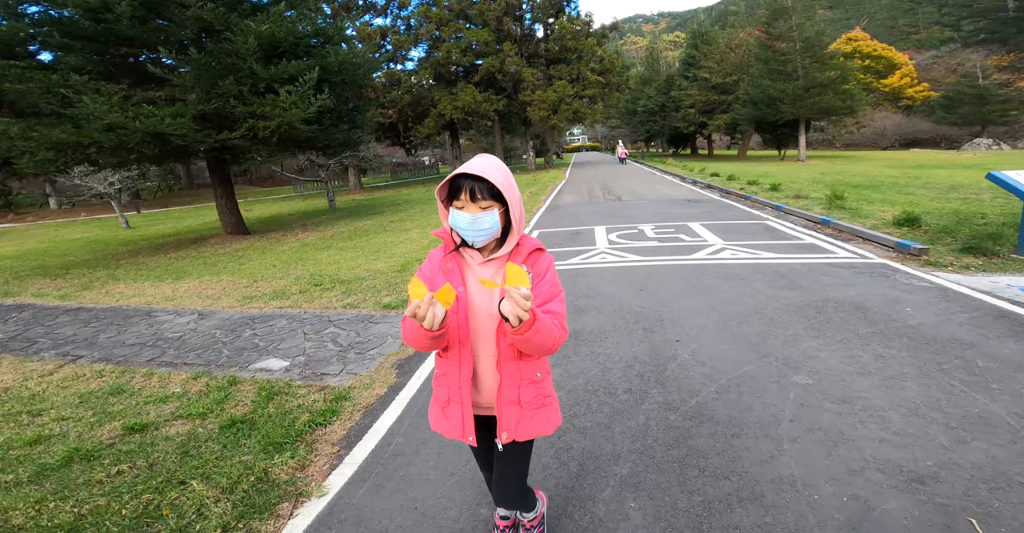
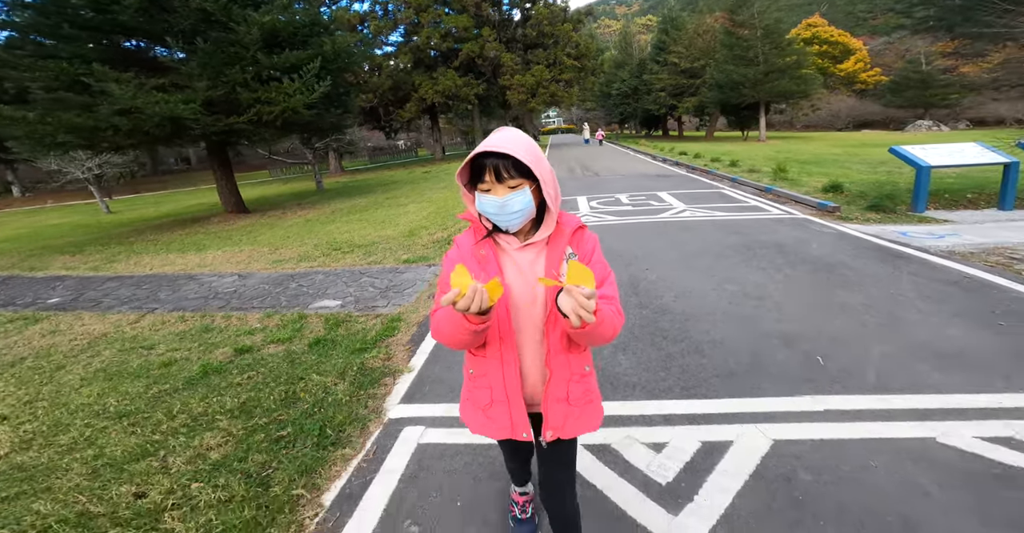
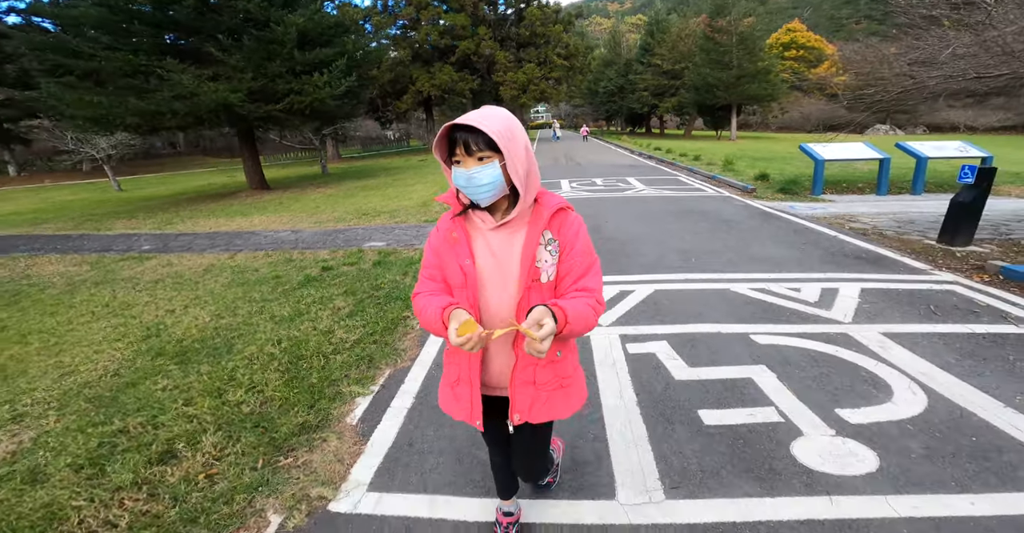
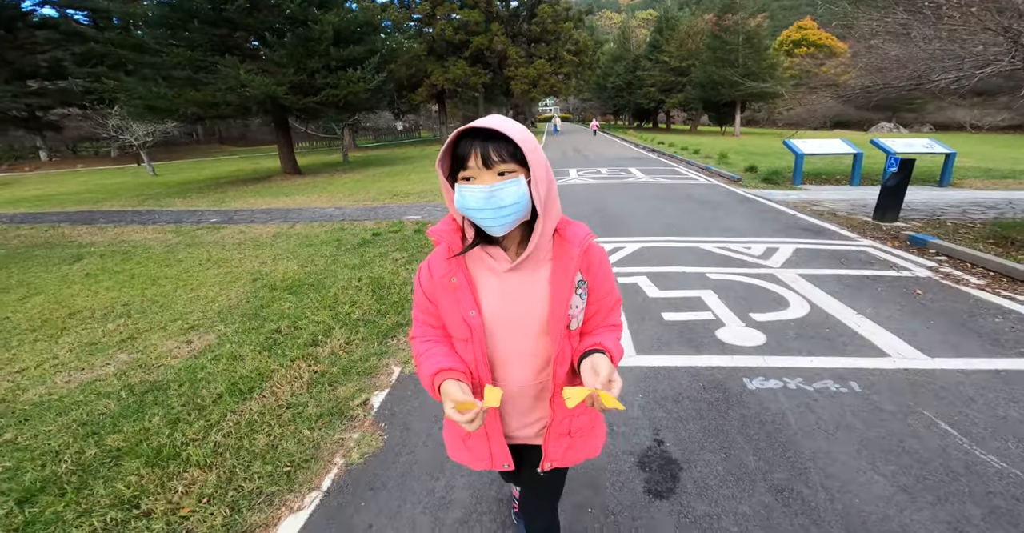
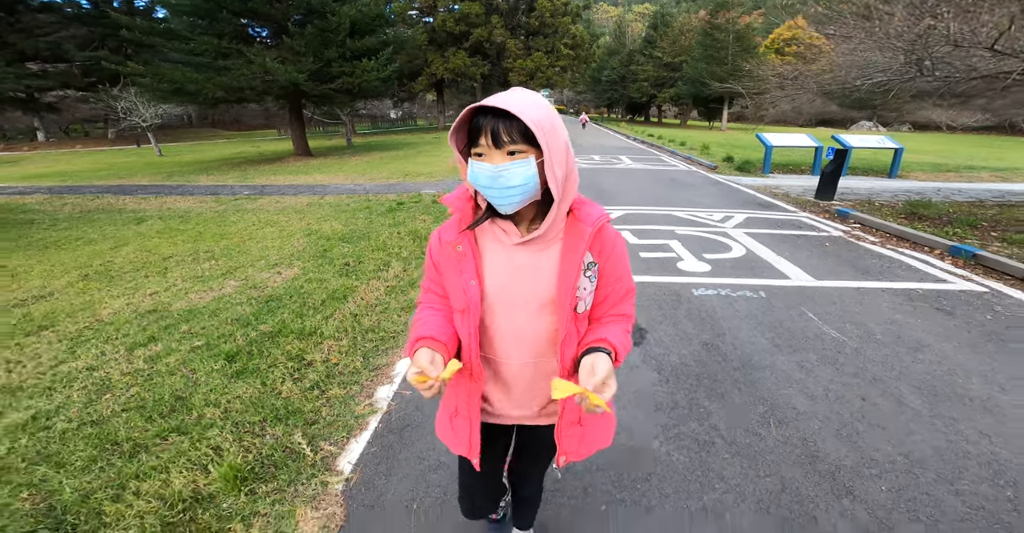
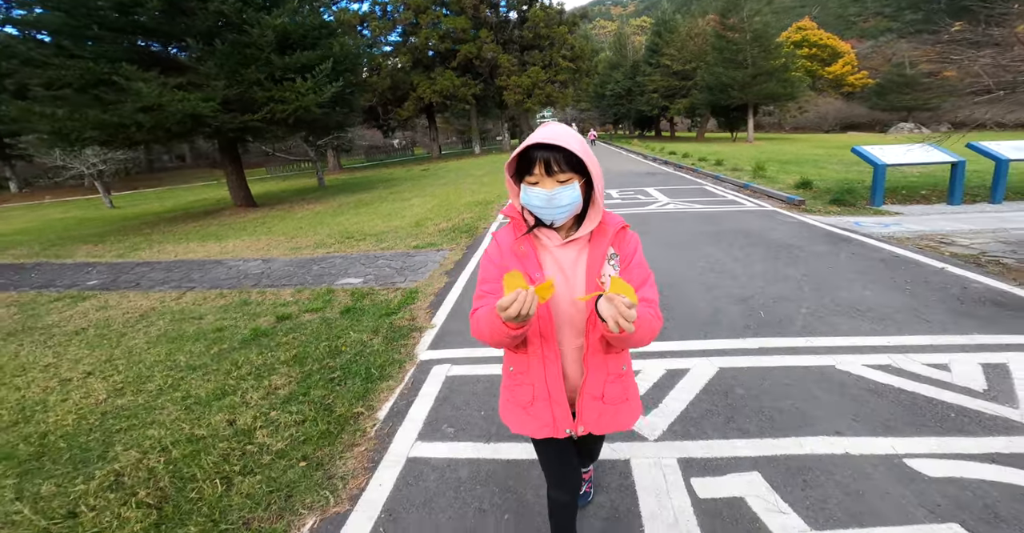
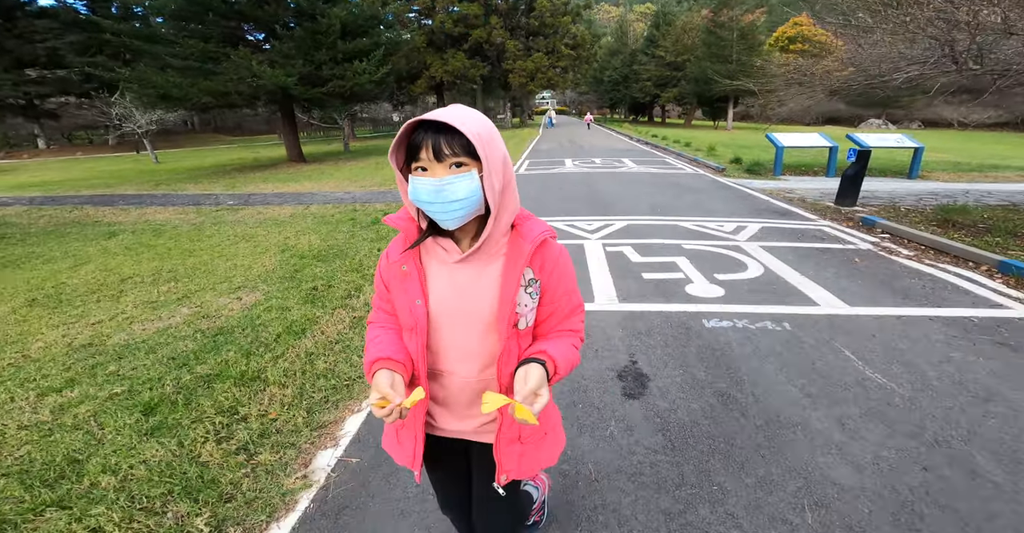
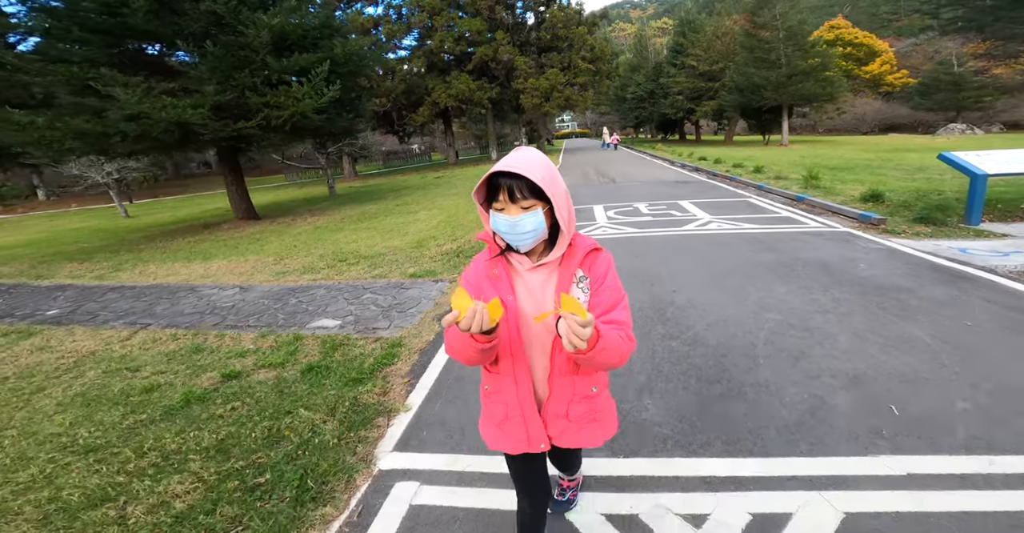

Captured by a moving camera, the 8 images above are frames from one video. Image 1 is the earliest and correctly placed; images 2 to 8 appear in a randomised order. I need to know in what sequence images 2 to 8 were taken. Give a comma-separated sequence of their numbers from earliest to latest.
8, 2, 6, 3, 4, 7, 5
